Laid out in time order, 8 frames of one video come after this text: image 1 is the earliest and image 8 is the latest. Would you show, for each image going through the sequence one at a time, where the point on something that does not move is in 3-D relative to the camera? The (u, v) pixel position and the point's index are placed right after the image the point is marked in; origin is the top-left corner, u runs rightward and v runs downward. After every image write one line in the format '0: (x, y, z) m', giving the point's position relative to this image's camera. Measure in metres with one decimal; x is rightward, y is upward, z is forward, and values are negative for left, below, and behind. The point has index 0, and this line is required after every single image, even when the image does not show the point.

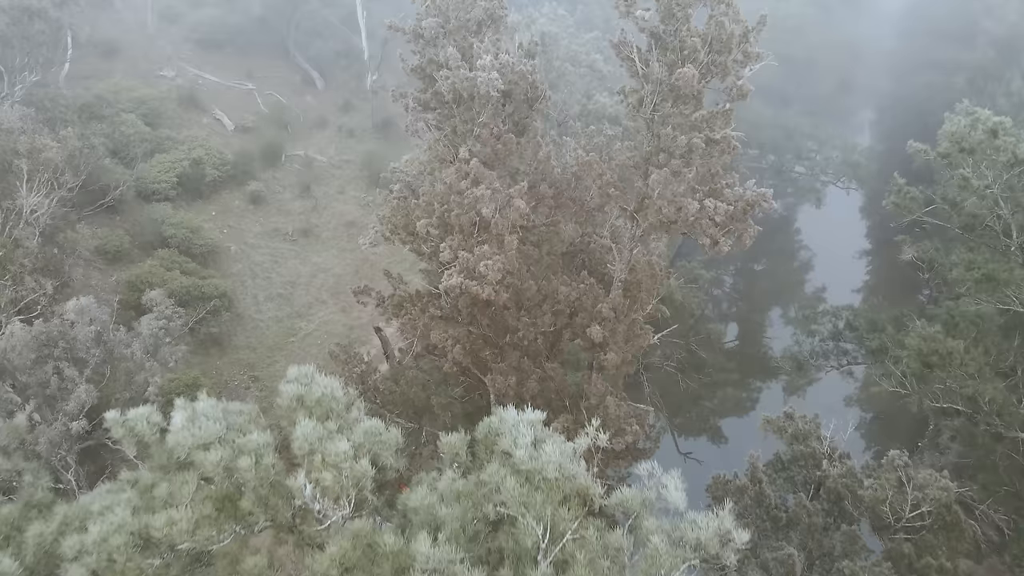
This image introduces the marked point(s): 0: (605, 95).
0: (+1.9, +3.7, +19.0) m
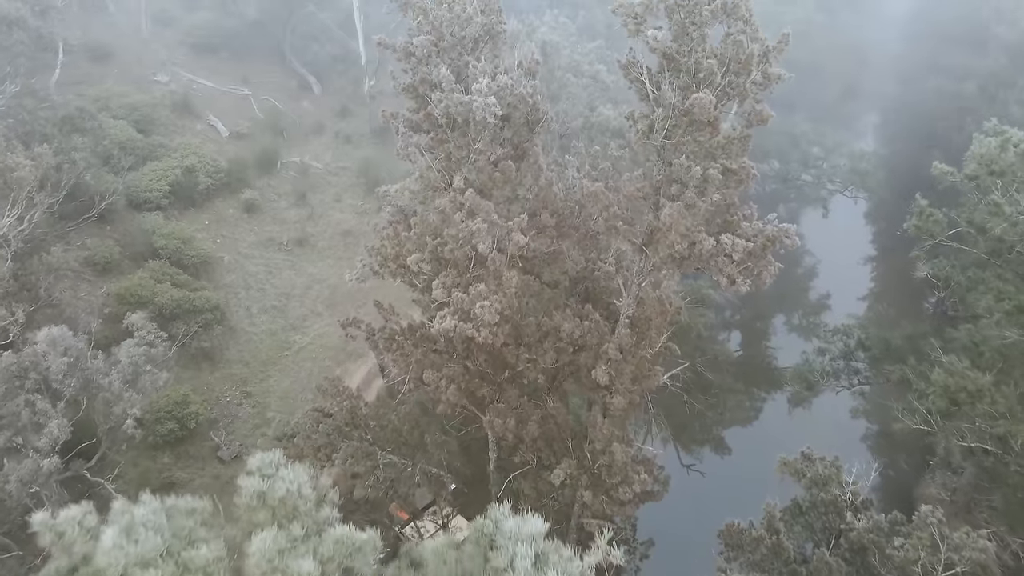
0: (+1.9, +3.4, +18.4) m
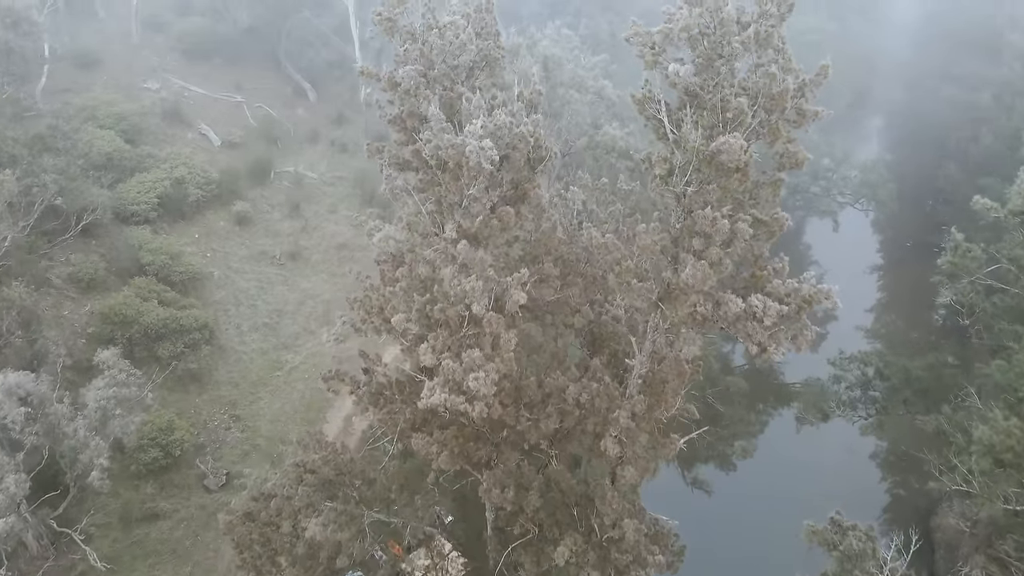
0: (+1.9, +2.9, +17.6) m
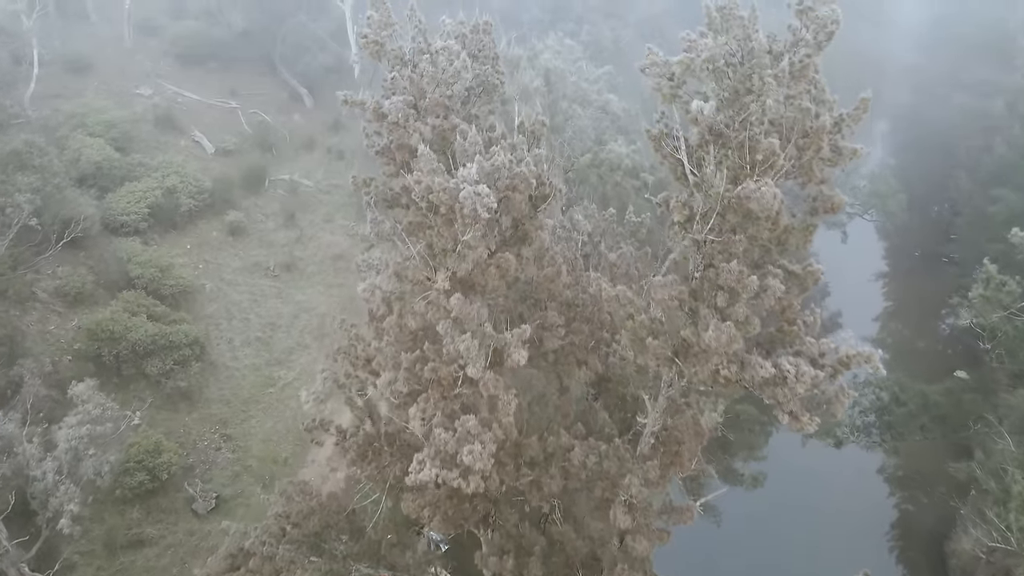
0: (+1.9, +2.6, +16.9) m
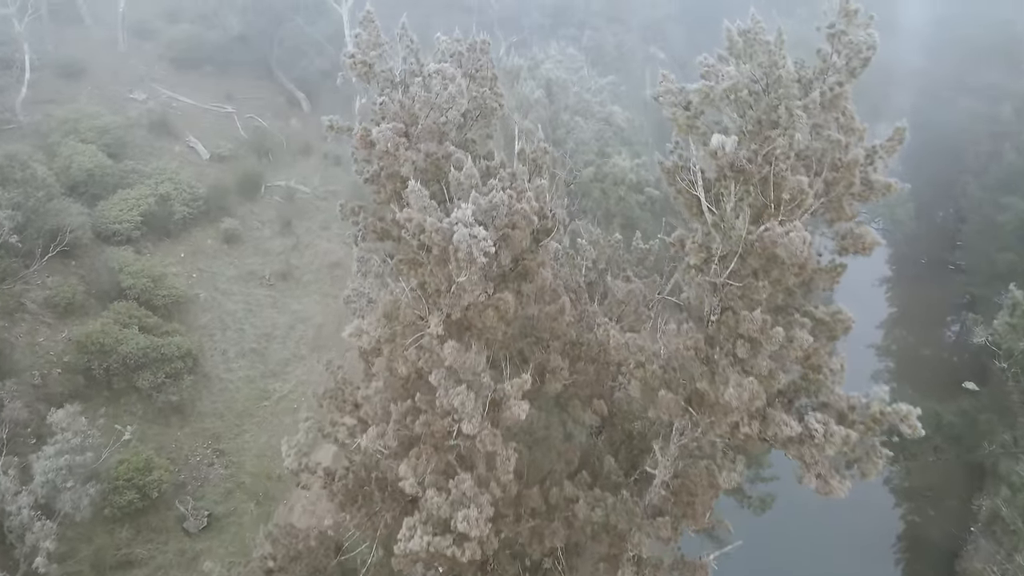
0: (+1.9, +2.3, +16.4) m
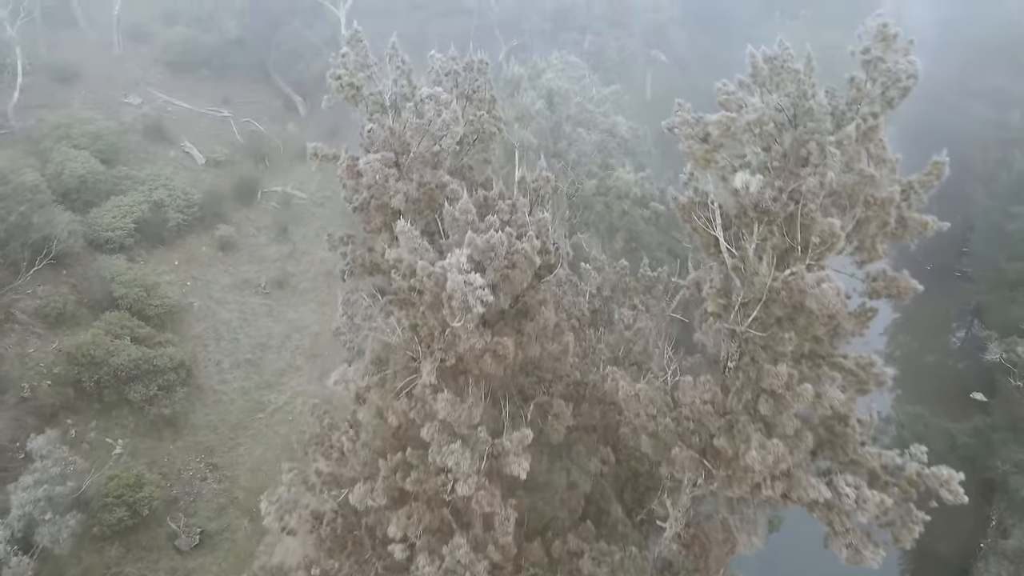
0: (+1.9, +2.1, +16.0) m
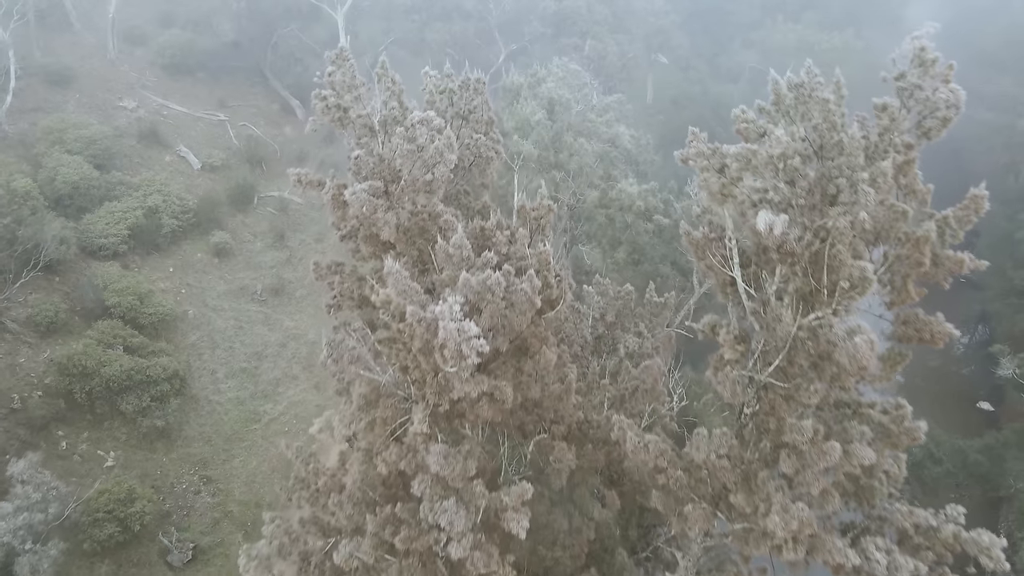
0: (+1.9, +1.9, +15.7) m
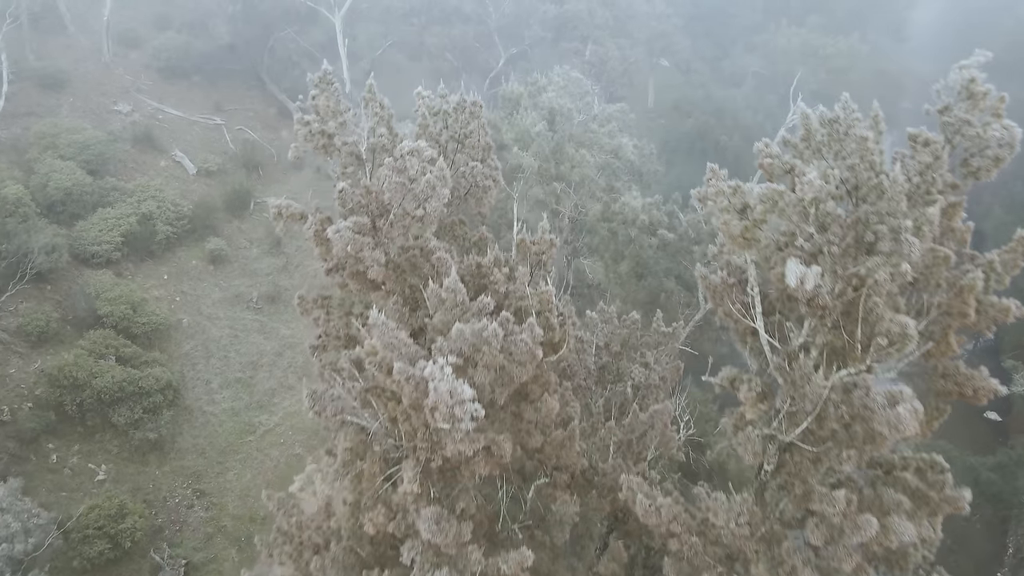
0: (+1.9, +1.7, +15.3) m
